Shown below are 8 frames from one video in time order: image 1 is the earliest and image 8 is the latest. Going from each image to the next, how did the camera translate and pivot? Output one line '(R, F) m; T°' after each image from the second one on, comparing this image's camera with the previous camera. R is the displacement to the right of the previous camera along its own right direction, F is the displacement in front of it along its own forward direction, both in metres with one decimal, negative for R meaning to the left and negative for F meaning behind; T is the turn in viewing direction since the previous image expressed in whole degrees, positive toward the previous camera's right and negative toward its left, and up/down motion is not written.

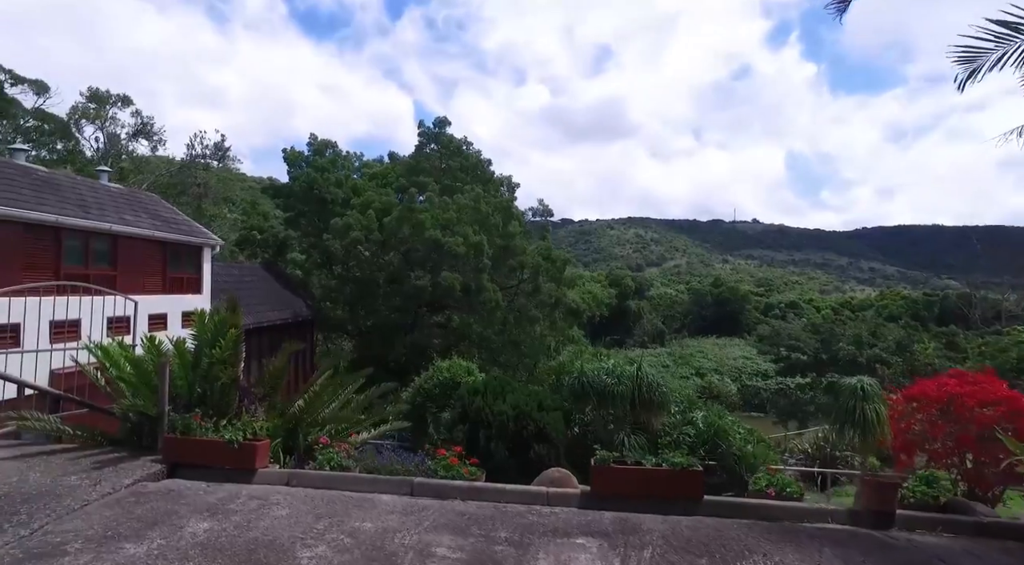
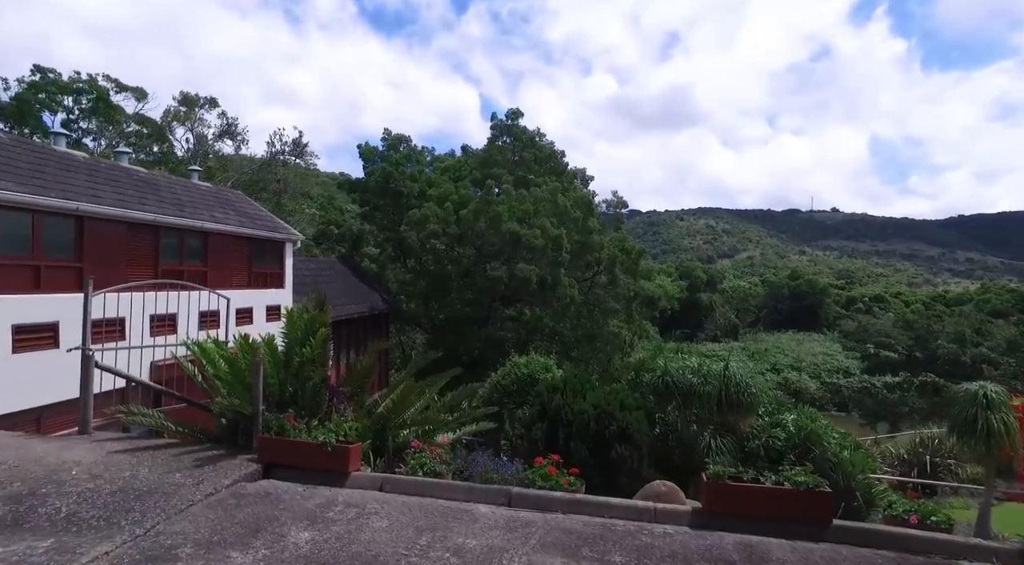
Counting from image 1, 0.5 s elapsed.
(-0.3, +0.3) m; -6°
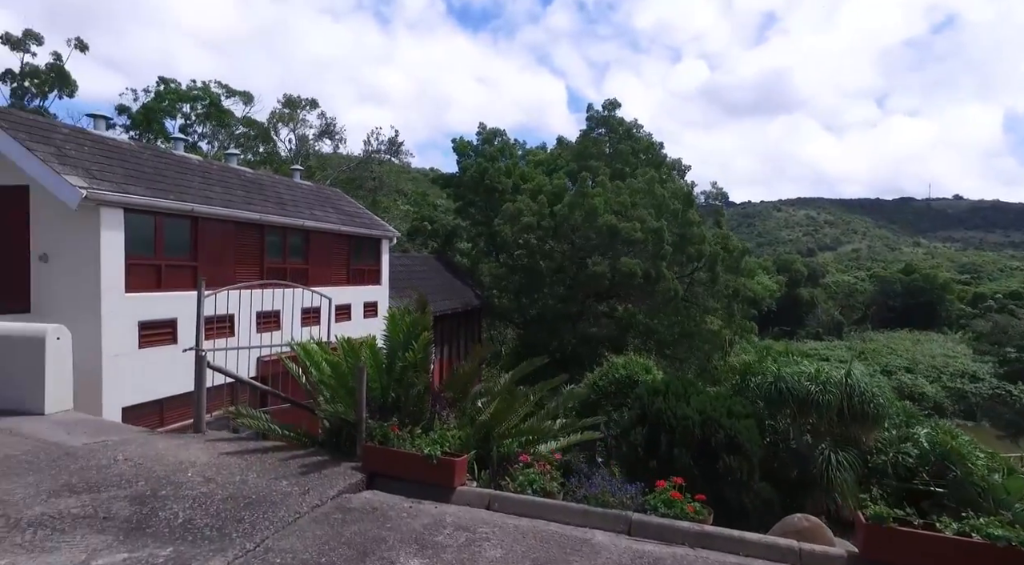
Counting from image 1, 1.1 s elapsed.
(-0.2, +0.4) m; -8°
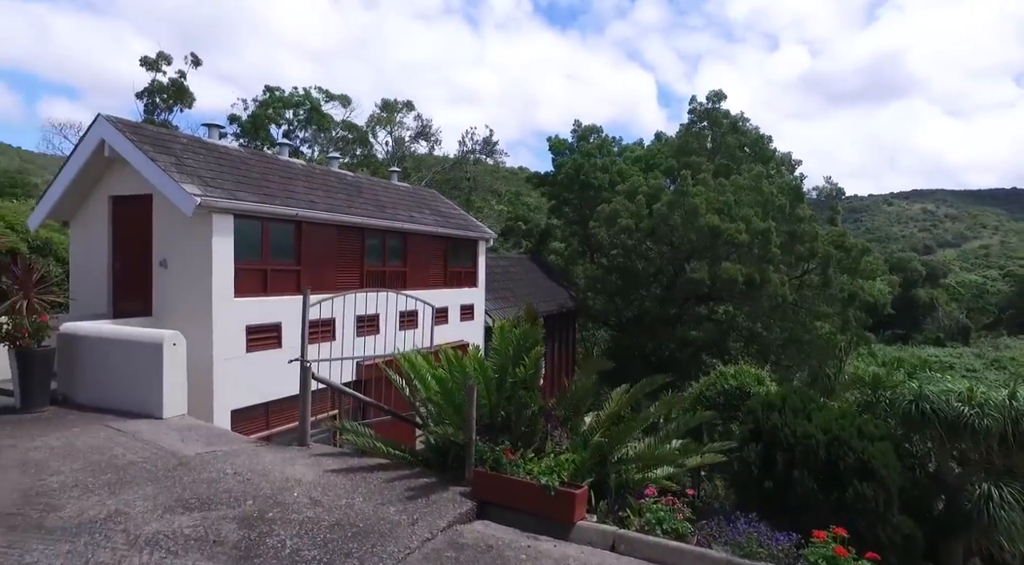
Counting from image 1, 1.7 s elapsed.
(-0.3, +0.5) m; -8°
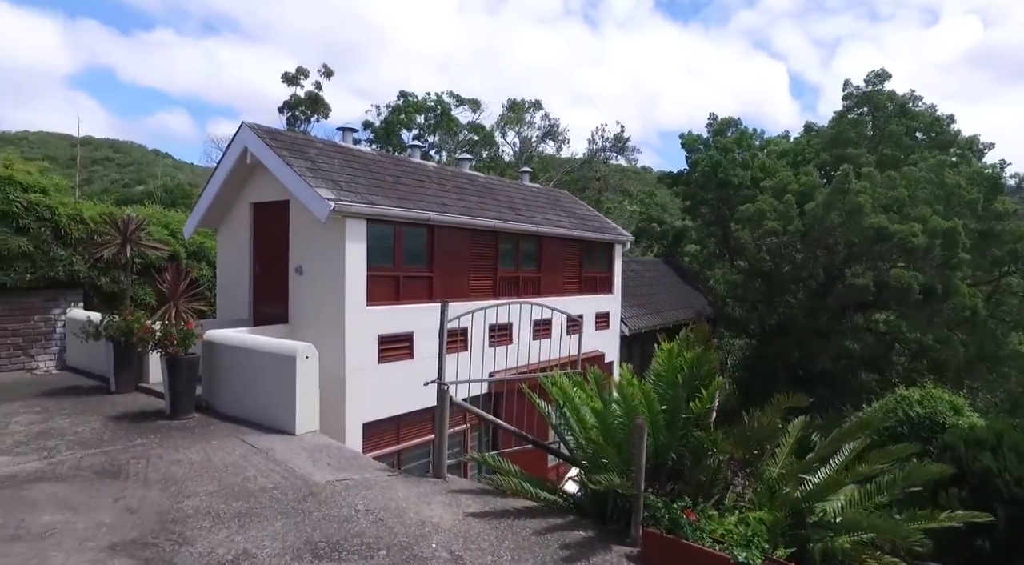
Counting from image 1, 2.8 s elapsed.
(-0.4, +0.9) m; -11°
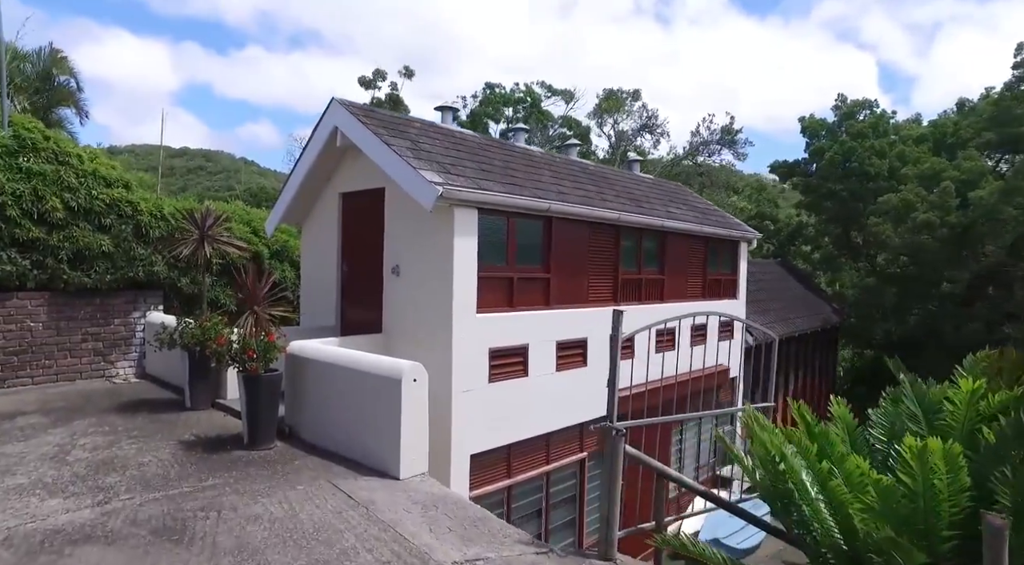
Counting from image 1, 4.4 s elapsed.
(-0.8, +1.6) m; -6°
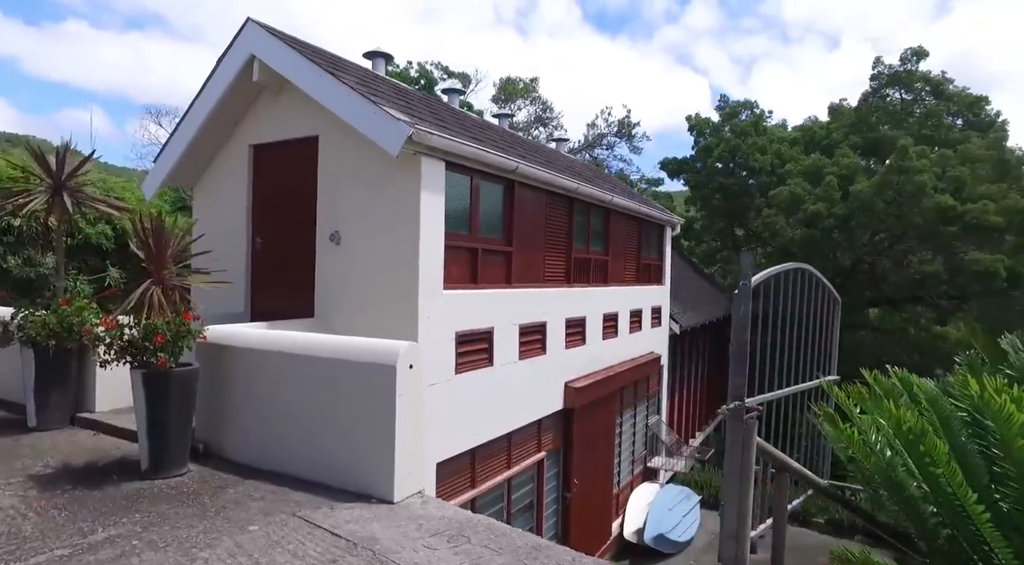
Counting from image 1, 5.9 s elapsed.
(-1.0, +1.3) m; +12°
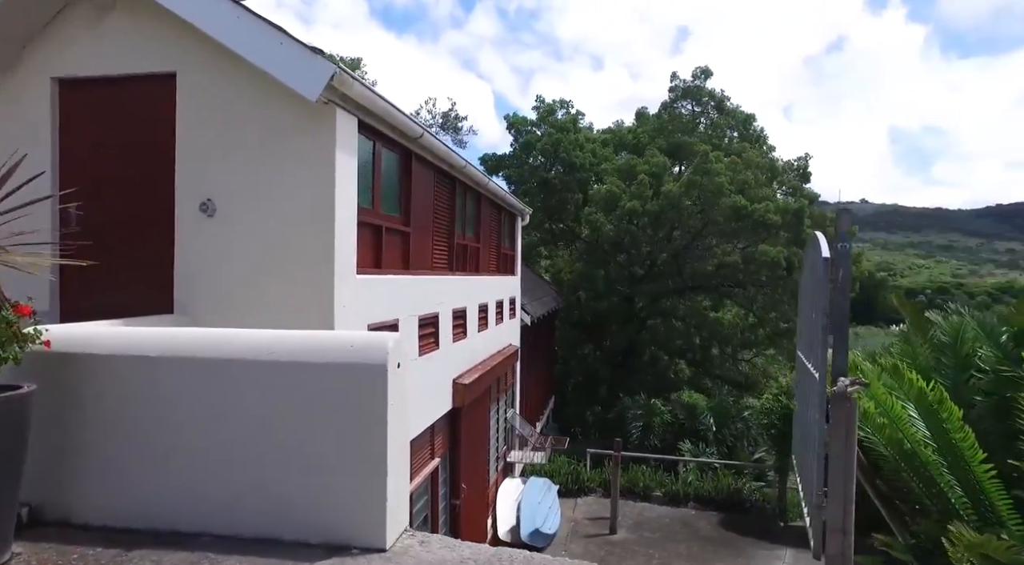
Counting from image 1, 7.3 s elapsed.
(-1.0, +0.9) m; +19°
